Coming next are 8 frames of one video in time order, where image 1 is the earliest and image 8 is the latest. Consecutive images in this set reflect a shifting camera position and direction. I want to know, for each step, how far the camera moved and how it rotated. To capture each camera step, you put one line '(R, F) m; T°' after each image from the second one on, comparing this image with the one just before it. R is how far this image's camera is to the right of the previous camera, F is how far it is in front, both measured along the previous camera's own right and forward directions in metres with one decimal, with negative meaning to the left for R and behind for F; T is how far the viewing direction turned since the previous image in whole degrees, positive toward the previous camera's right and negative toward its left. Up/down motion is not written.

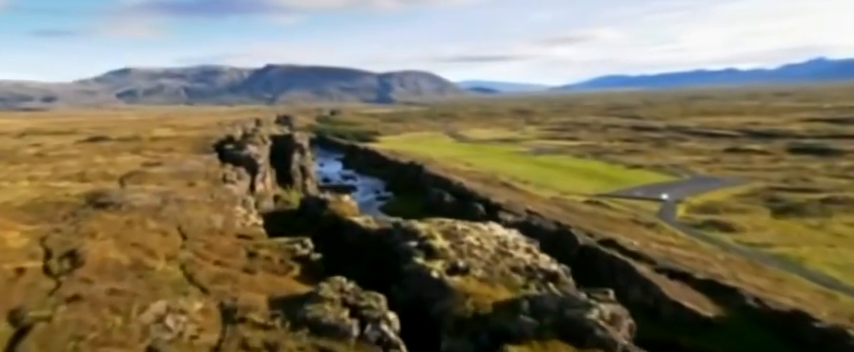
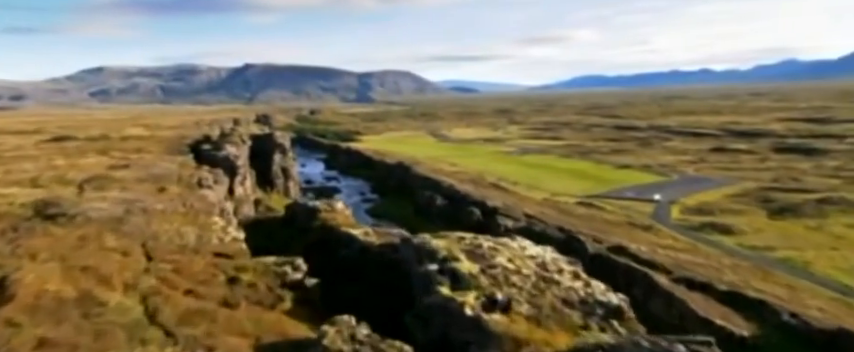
(-1.9, +5.6) m; +2°
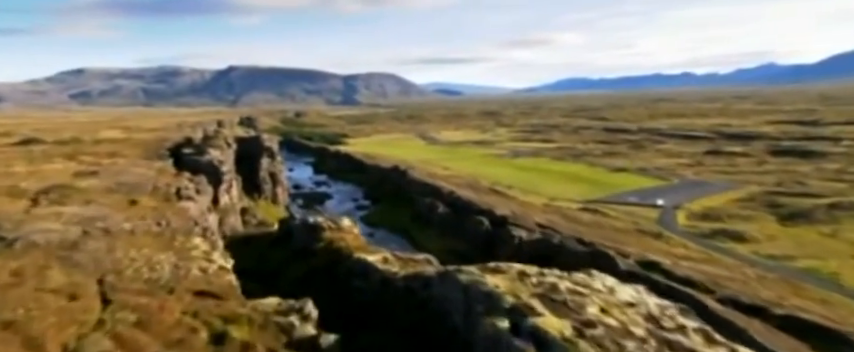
(-2.6, +7.0) m; +2°
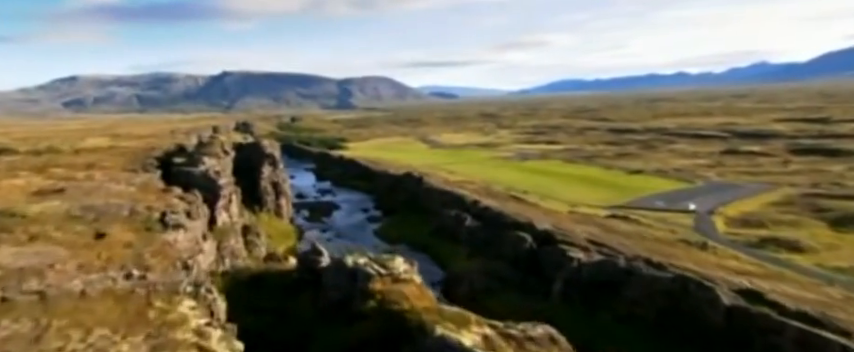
(-4.4, +11.2) m; 0°
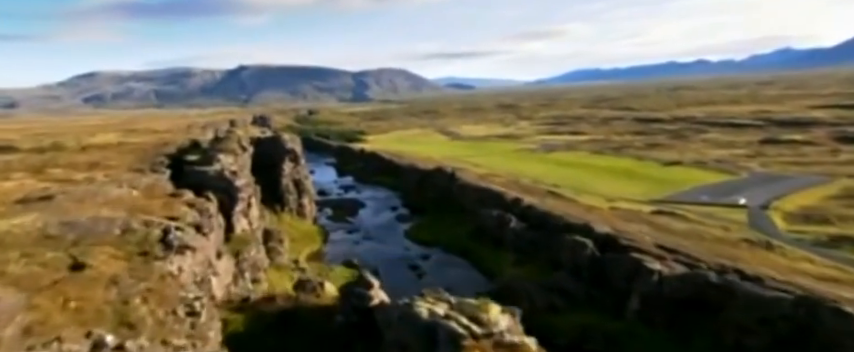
(-3.1, +8.4) m; -2°
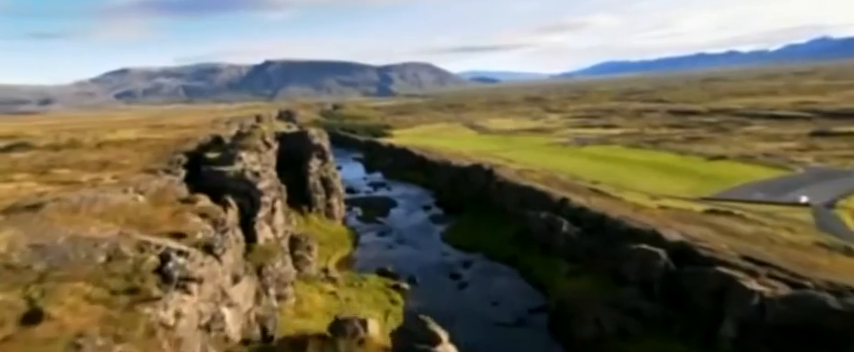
(-2.1, +7.0) m; -3°
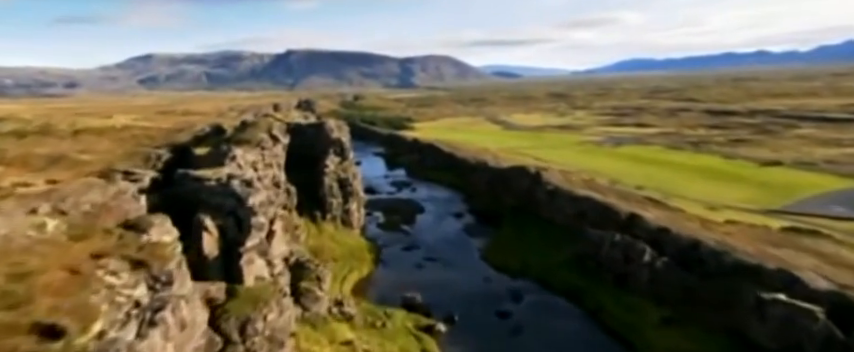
(-2.6, +13.9) m; -2°
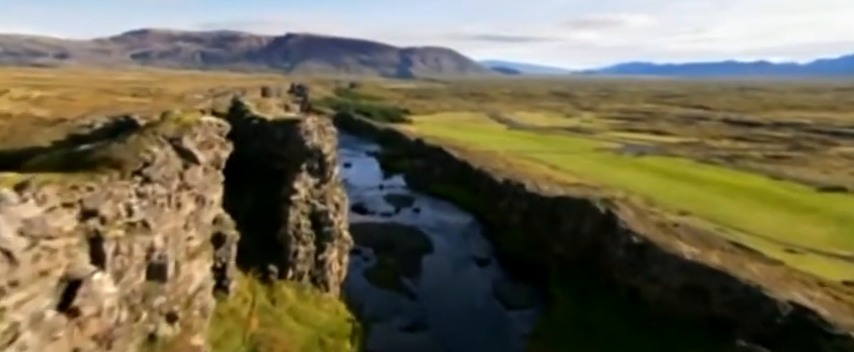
(-2.8, +26.9) m; +1°
